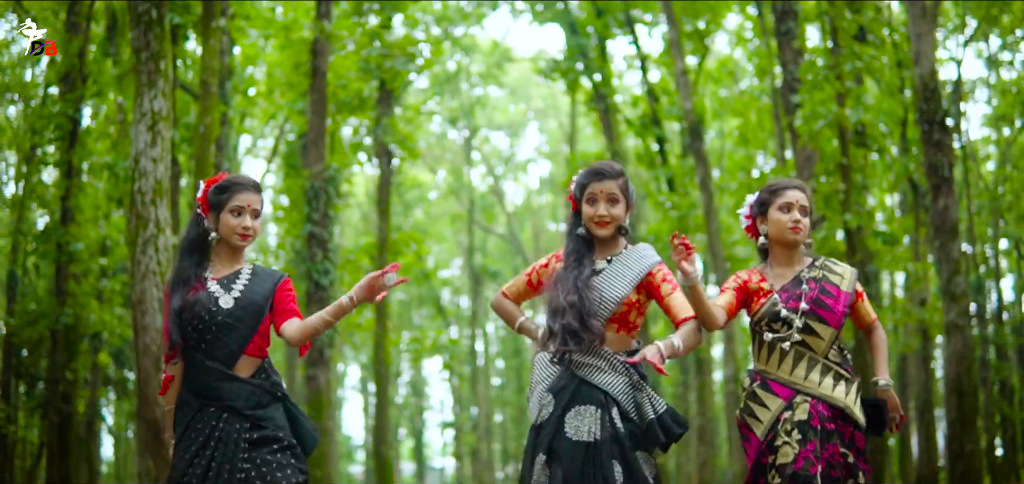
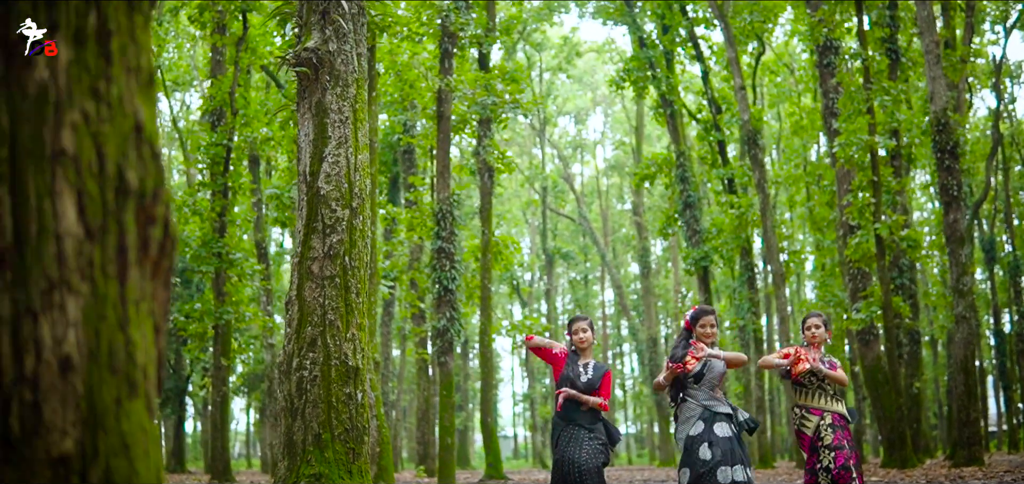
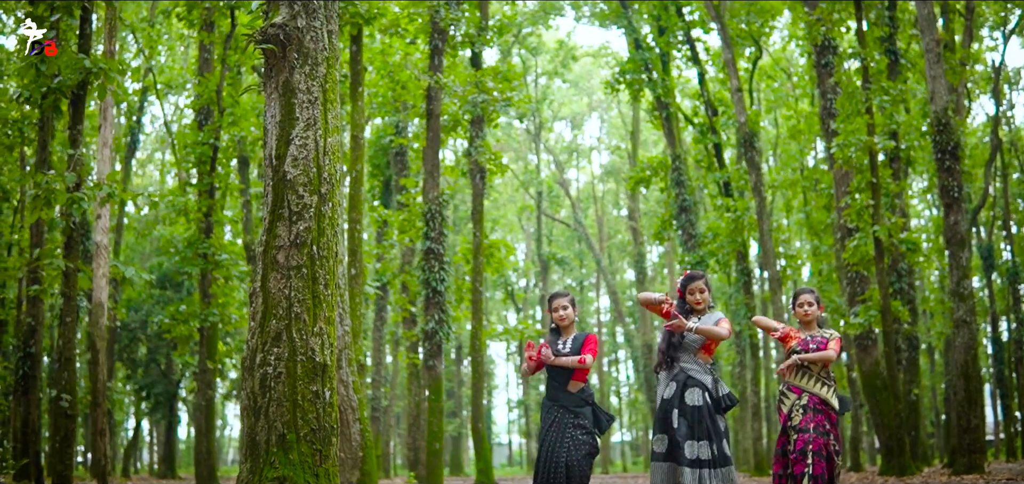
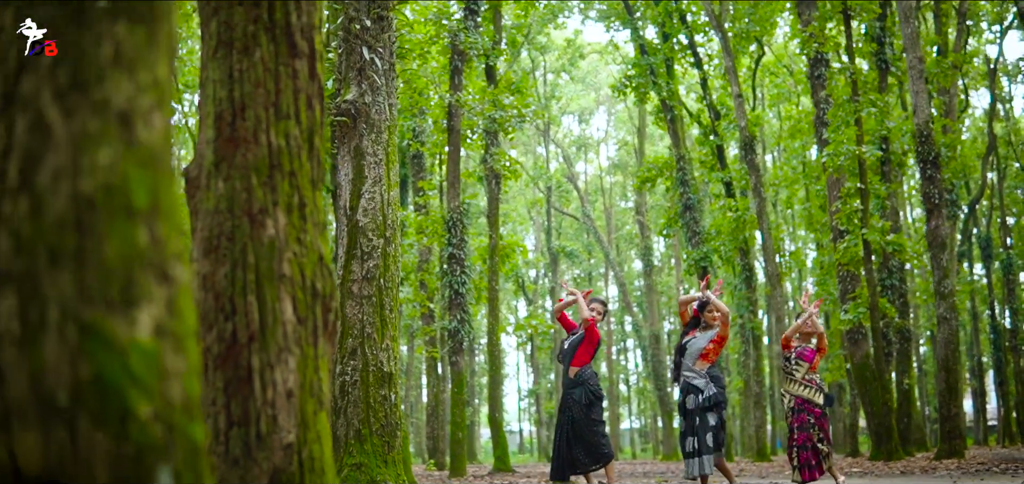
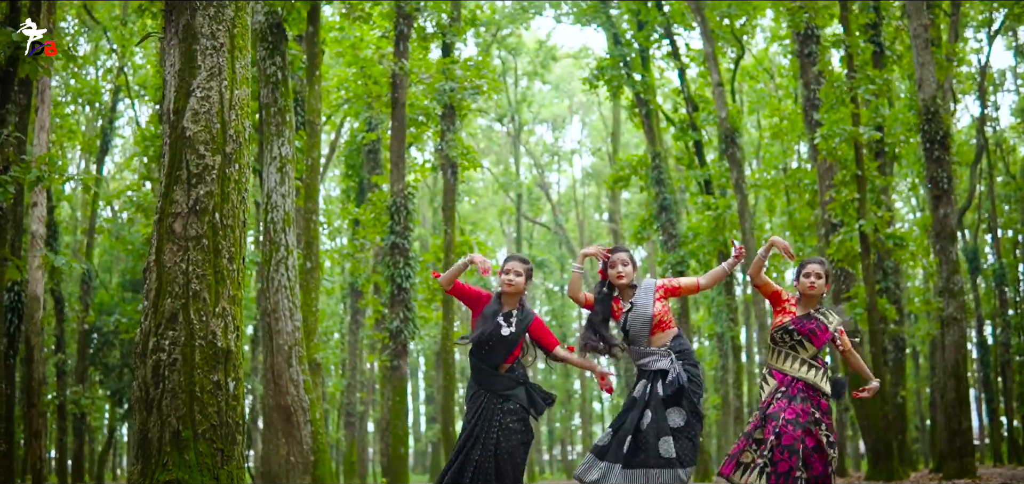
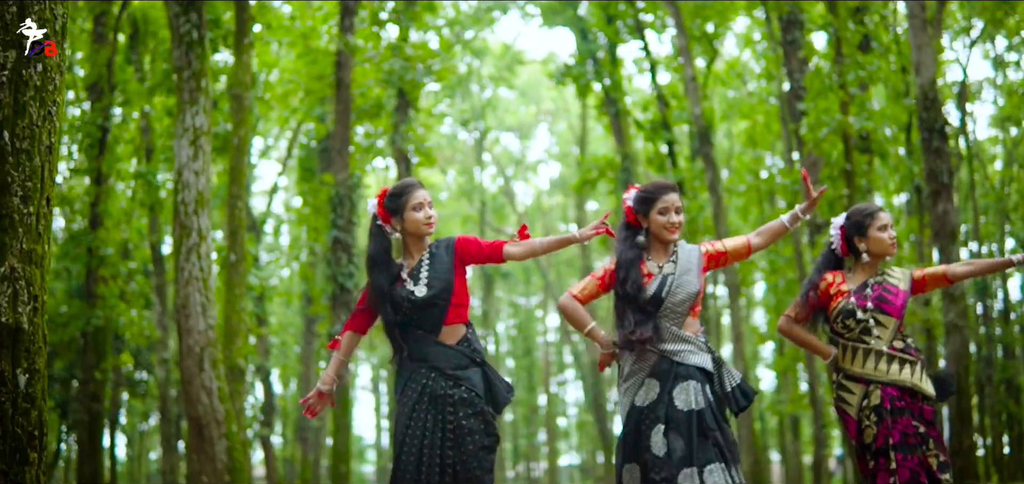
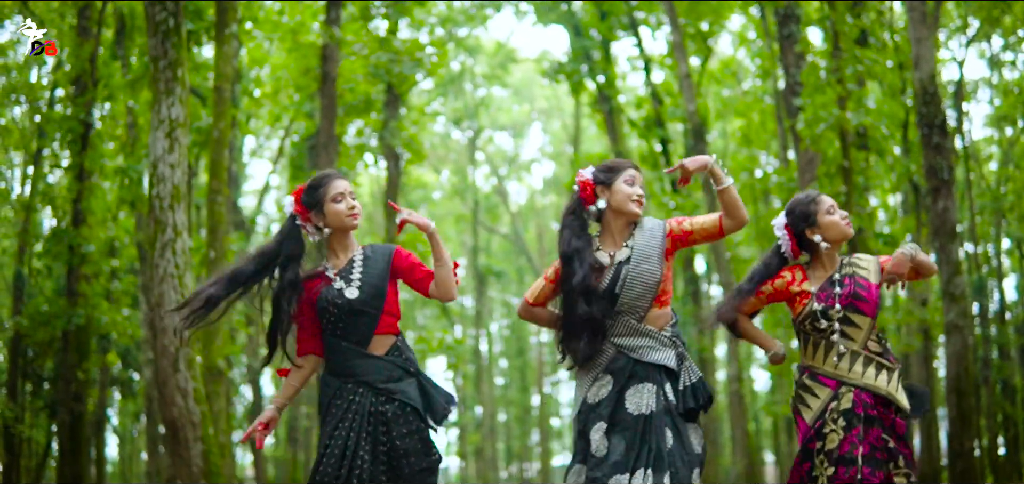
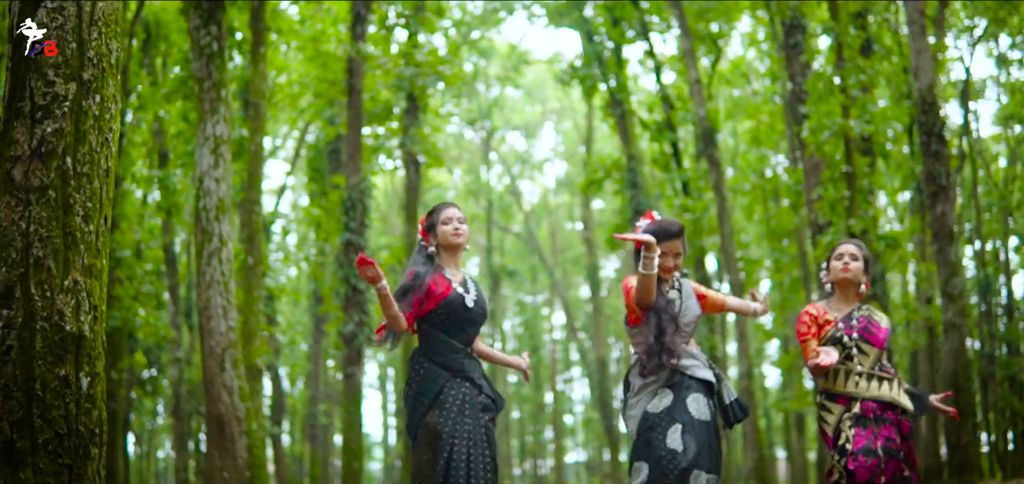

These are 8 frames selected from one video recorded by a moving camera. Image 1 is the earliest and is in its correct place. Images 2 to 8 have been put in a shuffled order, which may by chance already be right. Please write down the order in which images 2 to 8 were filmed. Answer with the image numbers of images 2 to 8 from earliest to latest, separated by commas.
7, 6, 8, 5, 3, 2, 4
